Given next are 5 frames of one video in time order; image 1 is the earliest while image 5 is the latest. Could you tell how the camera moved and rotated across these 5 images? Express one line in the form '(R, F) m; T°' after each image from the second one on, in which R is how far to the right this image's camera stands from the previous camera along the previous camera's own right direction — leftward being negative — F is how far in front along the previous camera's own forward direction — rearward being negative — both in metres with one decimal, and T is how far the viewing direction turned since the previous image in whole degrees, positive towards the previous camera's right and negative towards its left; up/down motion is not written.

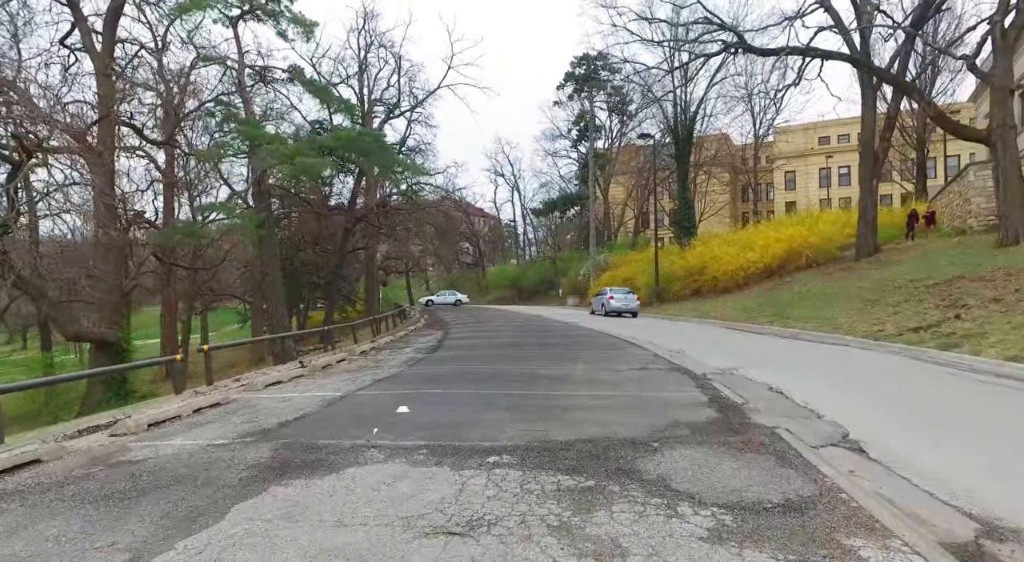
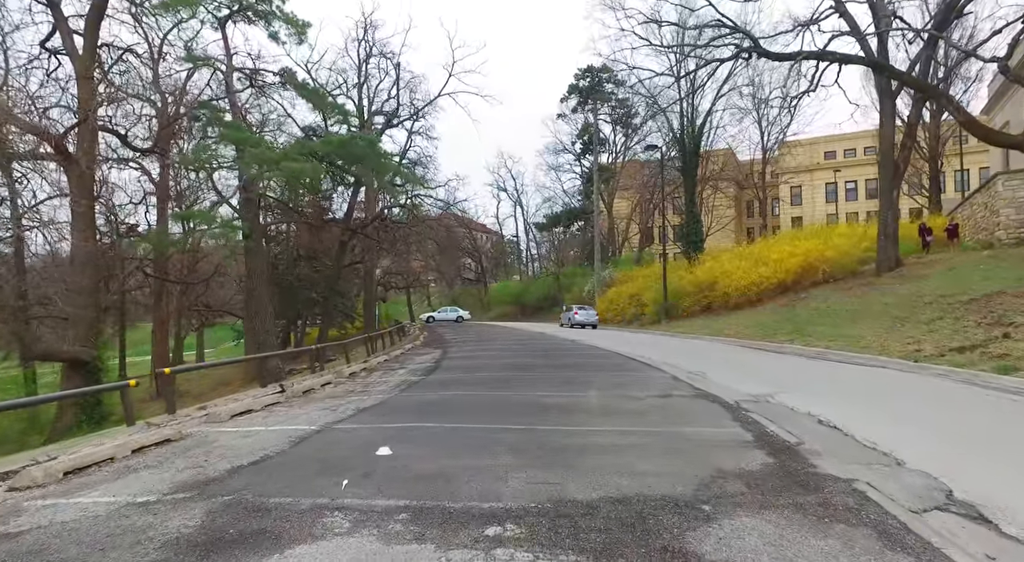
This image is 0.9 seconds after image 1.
(0.0, +1.1) m; 0°
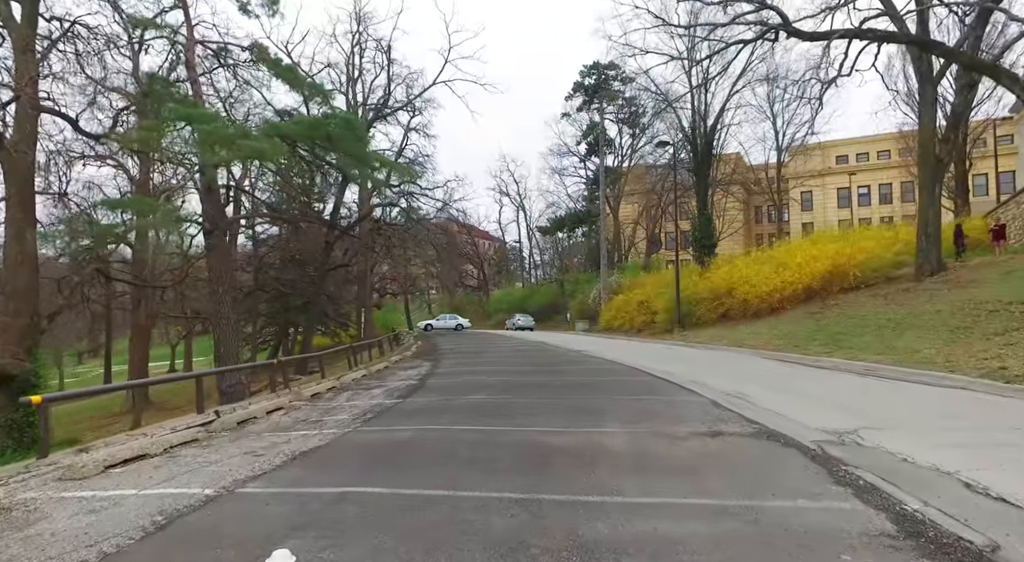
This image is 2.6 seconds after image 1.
(+0.1, +2.2) m; 0°
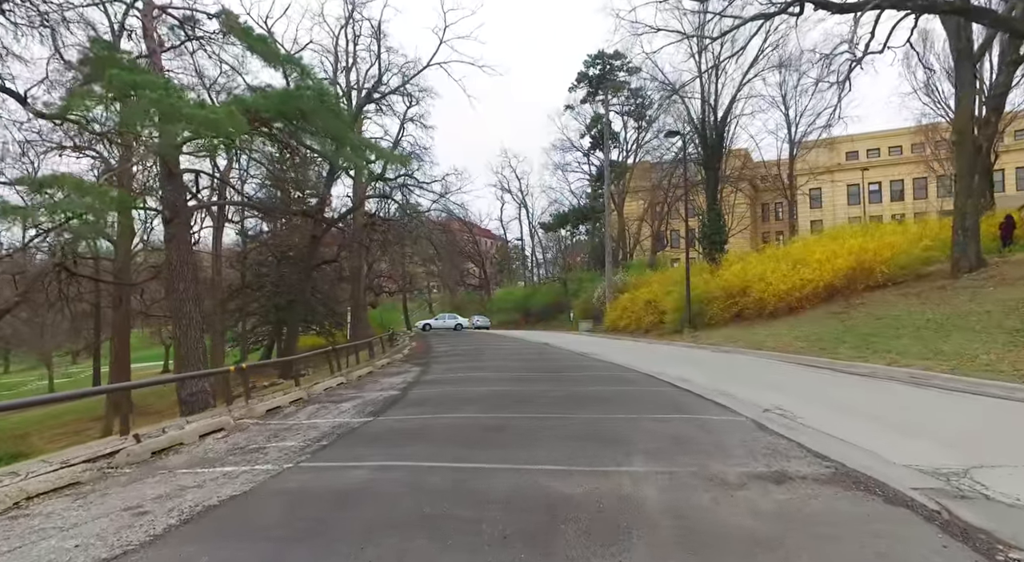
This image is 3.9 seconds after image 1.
(+0.1, +1.7) m; 0°
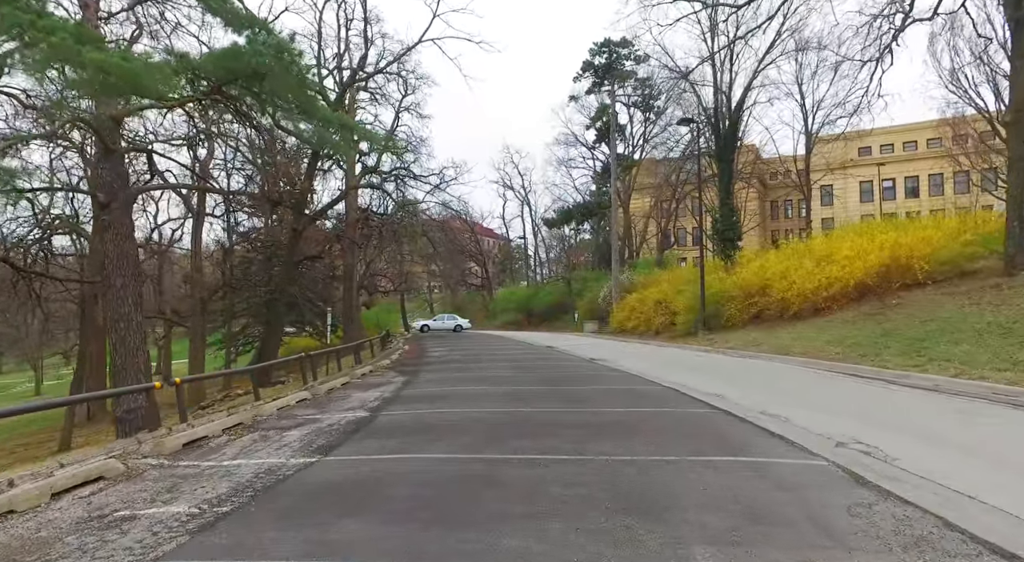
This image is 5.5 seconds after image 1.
(+0.1, +2.0) m; 0°
